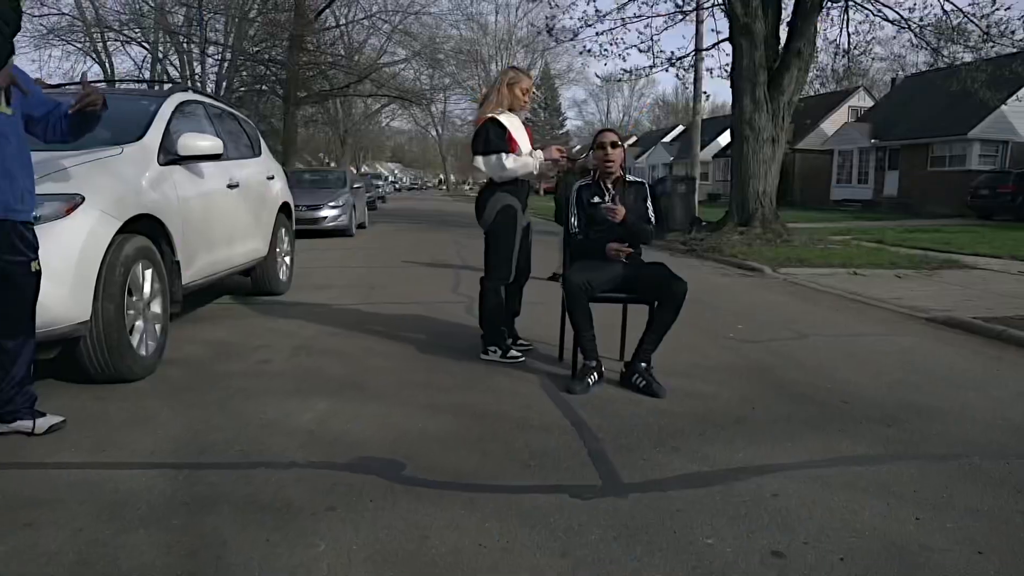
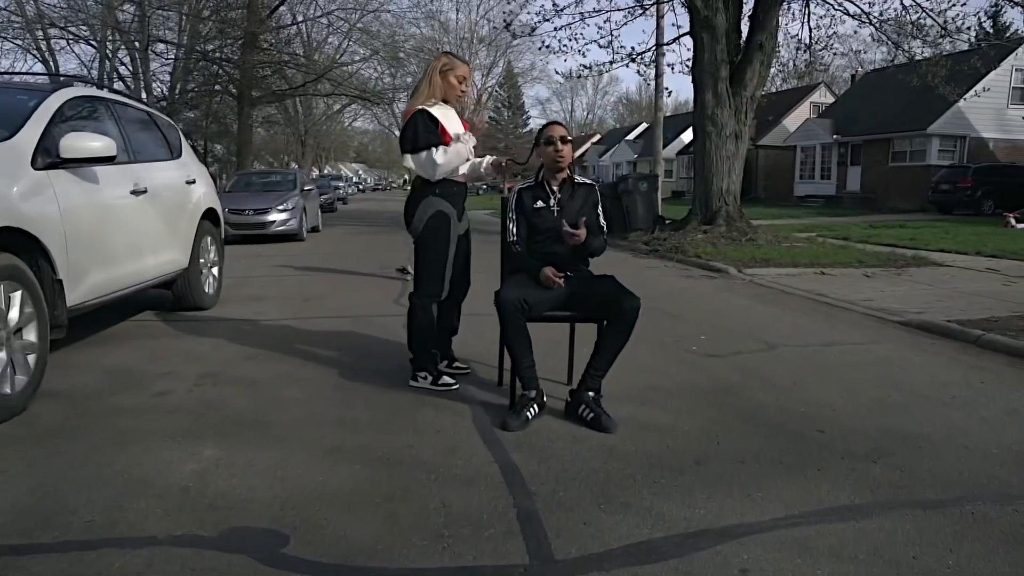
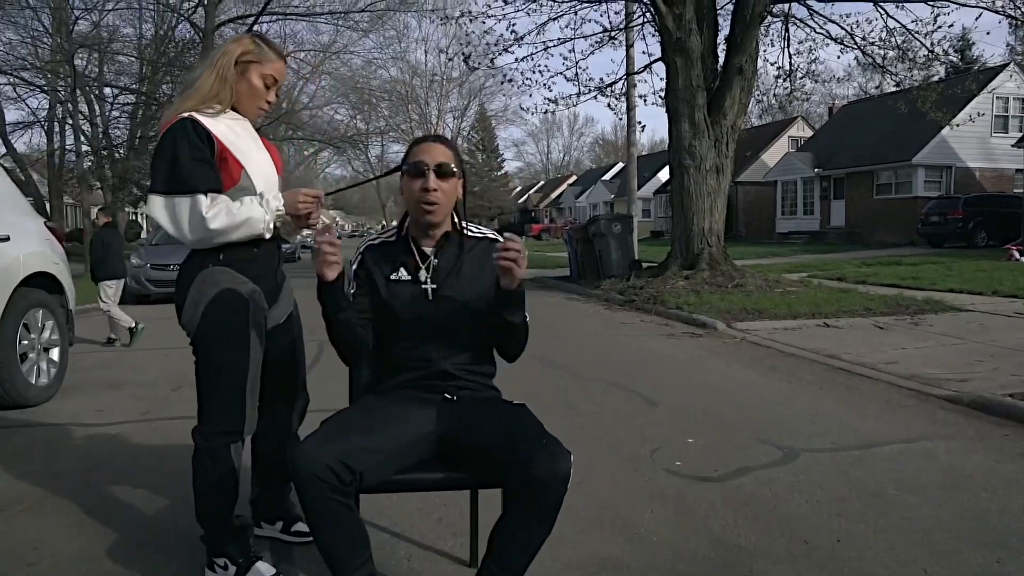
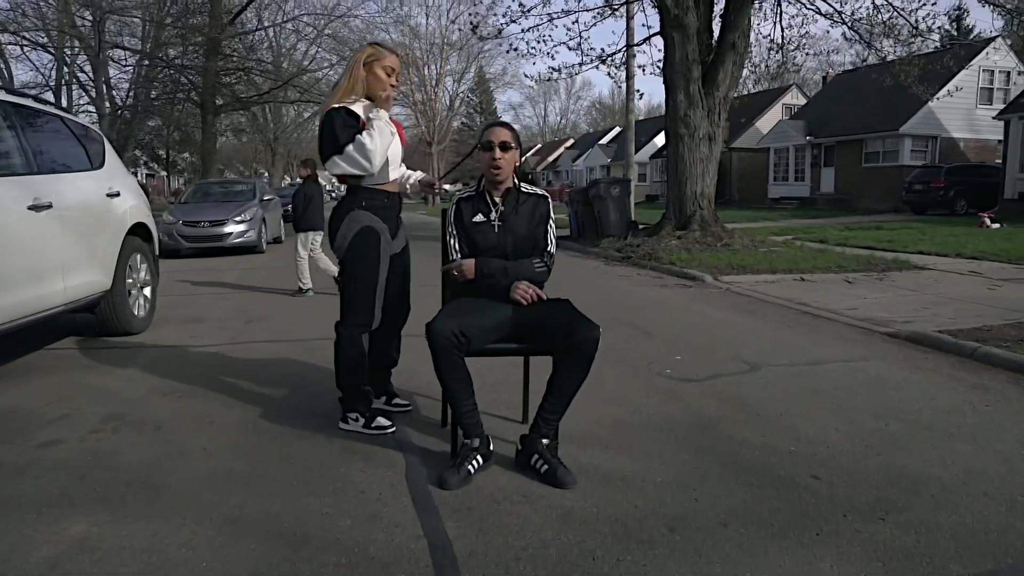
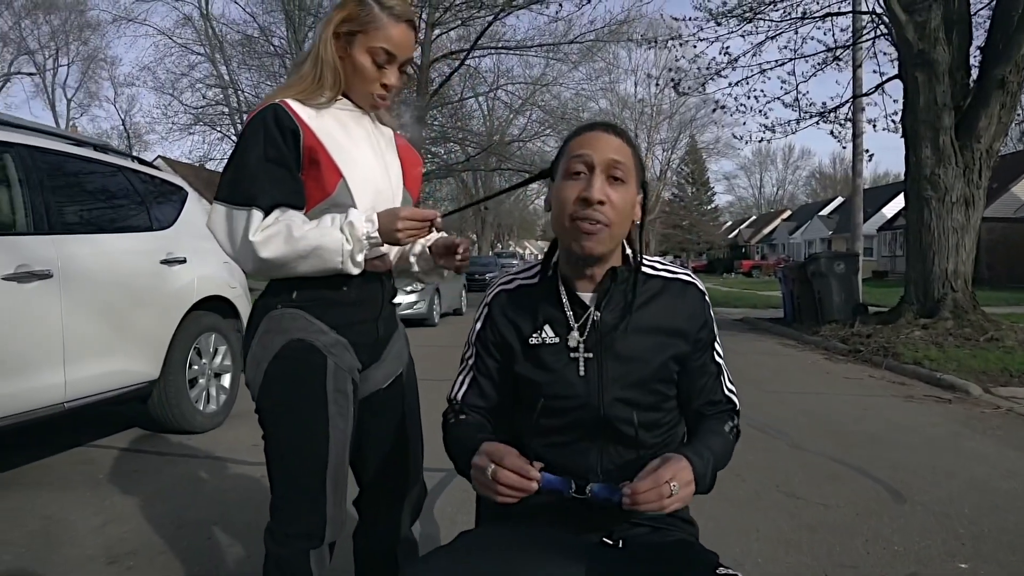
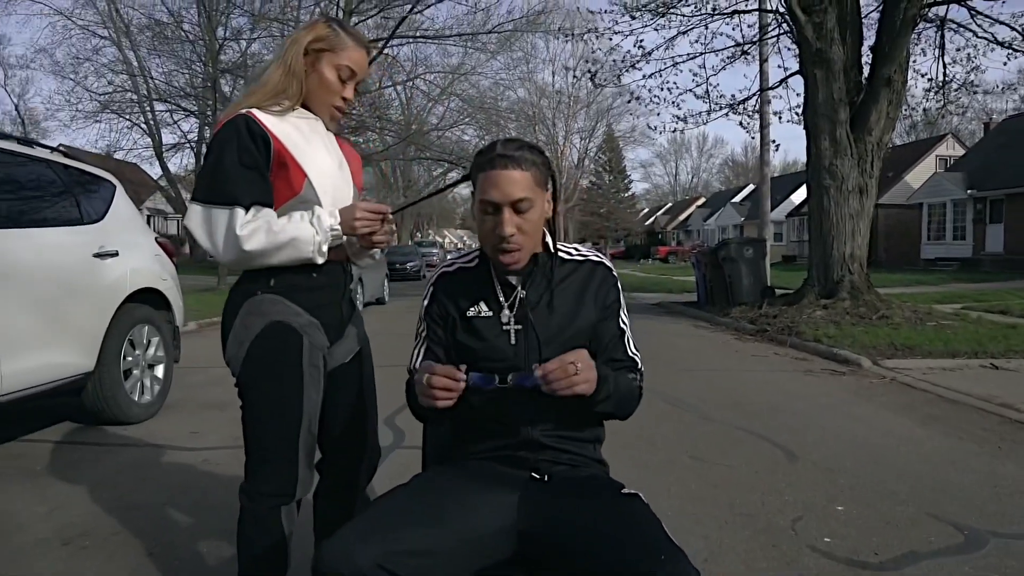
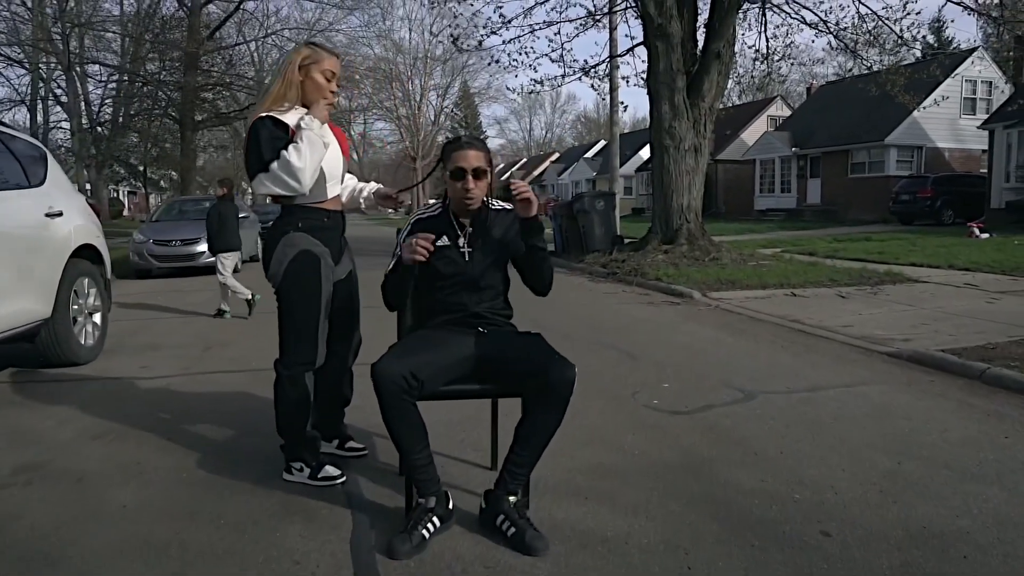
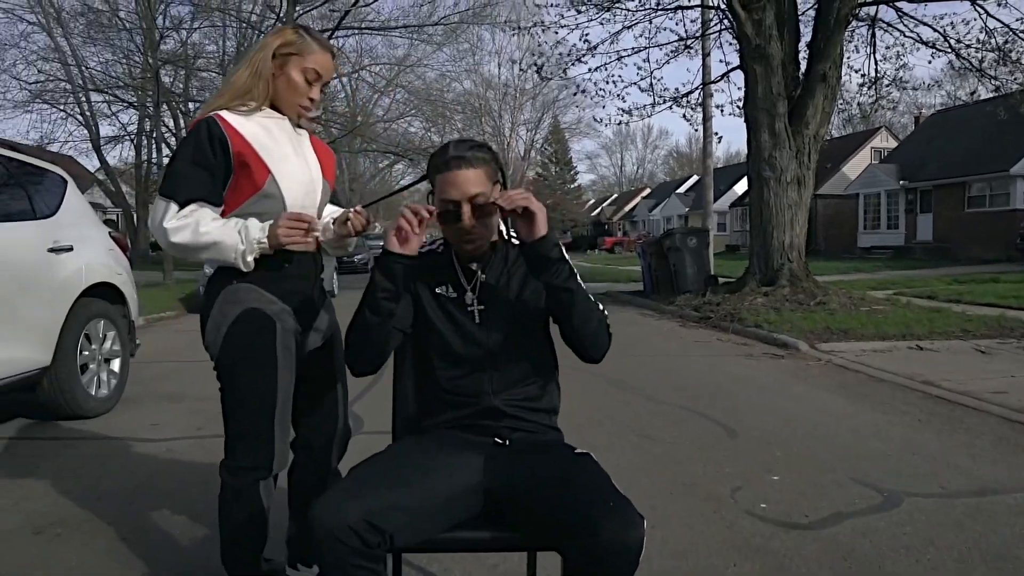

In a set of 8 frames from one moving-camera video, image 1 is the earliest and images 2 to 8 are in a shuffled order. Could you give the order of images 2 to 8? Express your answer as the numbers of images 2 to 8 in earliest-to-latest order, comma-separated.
2, 4, 7, 3, 8, 6, 5
